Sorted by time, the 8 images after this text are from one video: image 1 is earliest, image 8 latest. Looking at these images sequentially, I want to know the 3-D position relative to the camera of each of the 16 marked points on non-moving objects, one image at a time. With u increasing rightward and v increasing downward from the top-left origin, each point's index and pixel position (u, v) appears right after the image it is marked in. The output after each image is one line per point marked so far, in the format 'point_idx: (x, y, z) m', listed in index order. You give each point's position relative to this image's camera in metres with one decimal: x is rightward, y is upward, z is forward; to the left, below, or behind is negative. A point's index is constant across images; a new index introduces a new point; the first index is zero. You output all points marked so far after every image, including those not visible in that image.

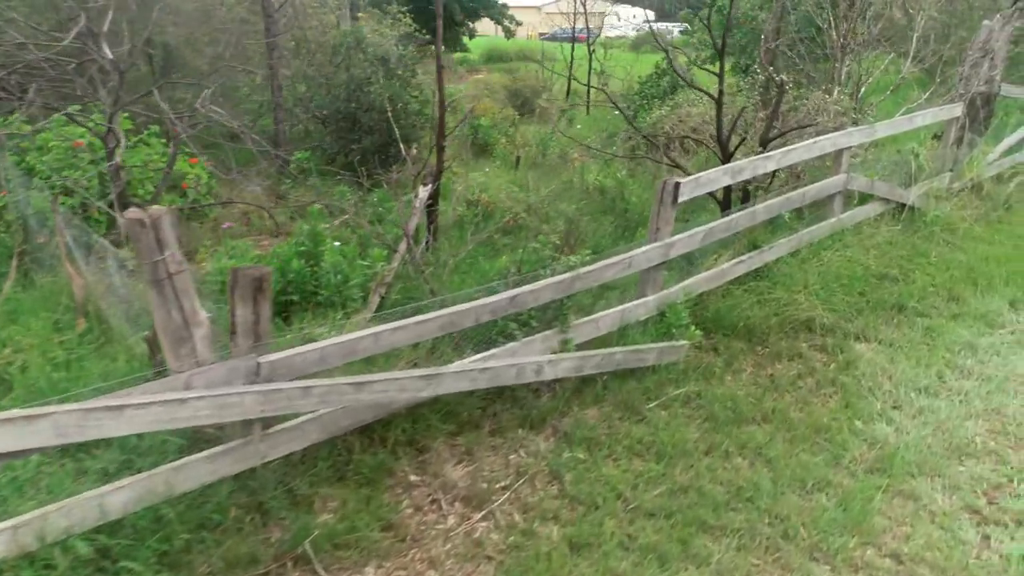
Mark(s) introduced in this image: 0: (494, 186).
0: (-0.2, +1.0, +7.7) m
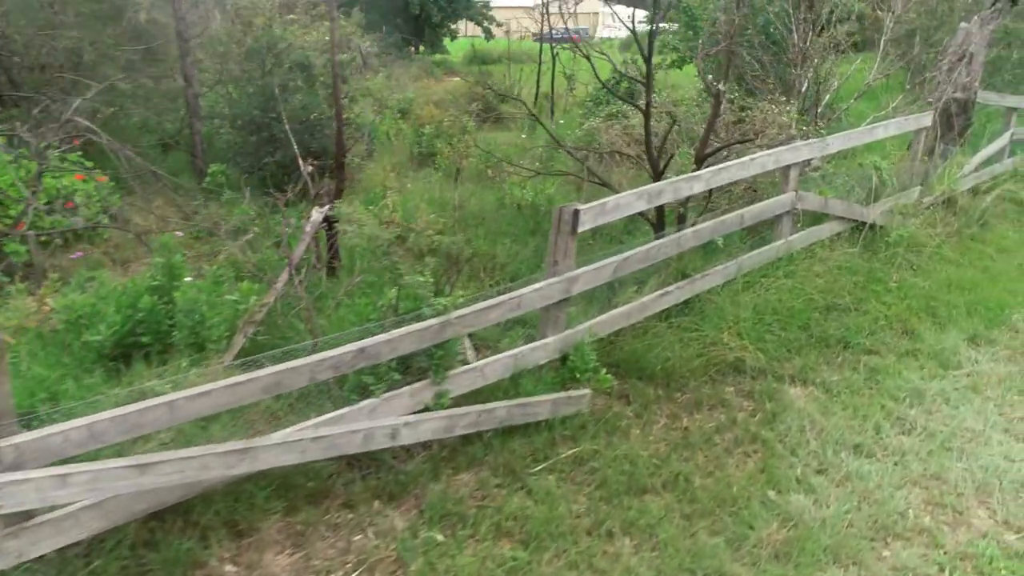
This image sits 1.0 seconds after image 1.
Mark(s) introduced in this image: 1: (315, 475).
0: (-0.8, +0.8, +7.1) m
1: (-0.9, -0.9, +3.7) m
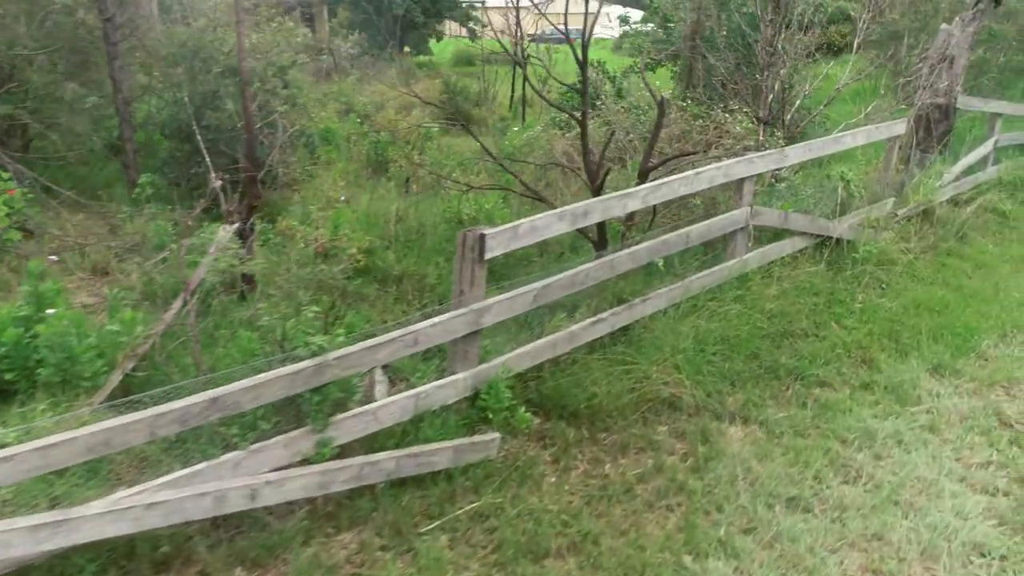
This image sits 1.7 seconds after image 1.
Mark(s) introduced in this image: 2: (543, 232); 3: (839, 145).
0: (-1.3, +0.6, +6.7) m
1: (-1.4, -1.0, +3.2) m
2: (+0.2, +0.3, +4.2) m
3: (+2.7, +1.2, +6.5) m
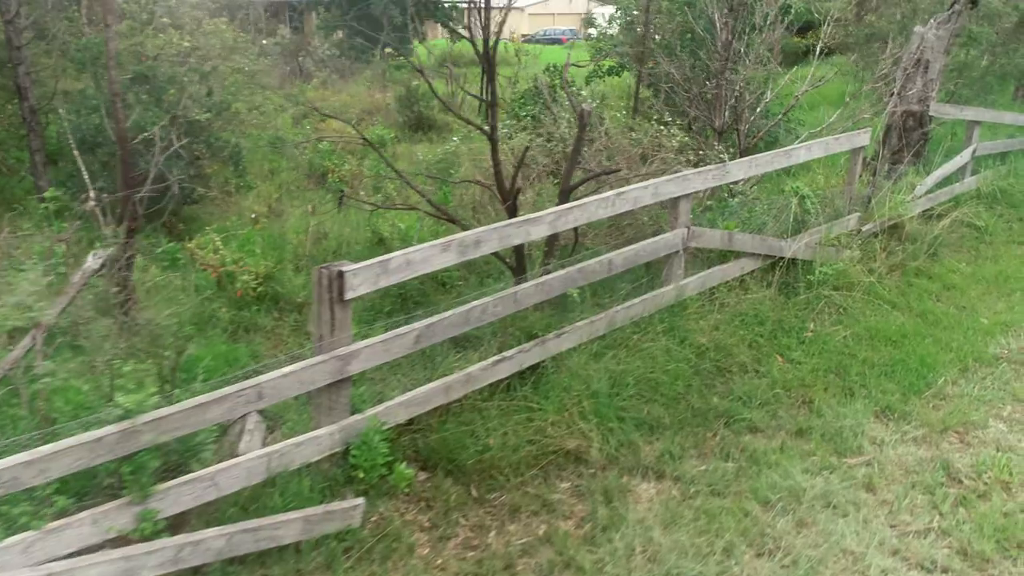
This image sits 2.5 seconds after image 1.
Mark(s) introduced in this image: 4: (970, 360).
0: (-1.9, +0.4, +6.2) m
1: (-2.0, -1.2, +2.7) m
2: (-0.4, +0.1, +3.7) m
3: (+2.1, +1.0, +6.0) m
4: (+3.1, -0.5, +5.3) m
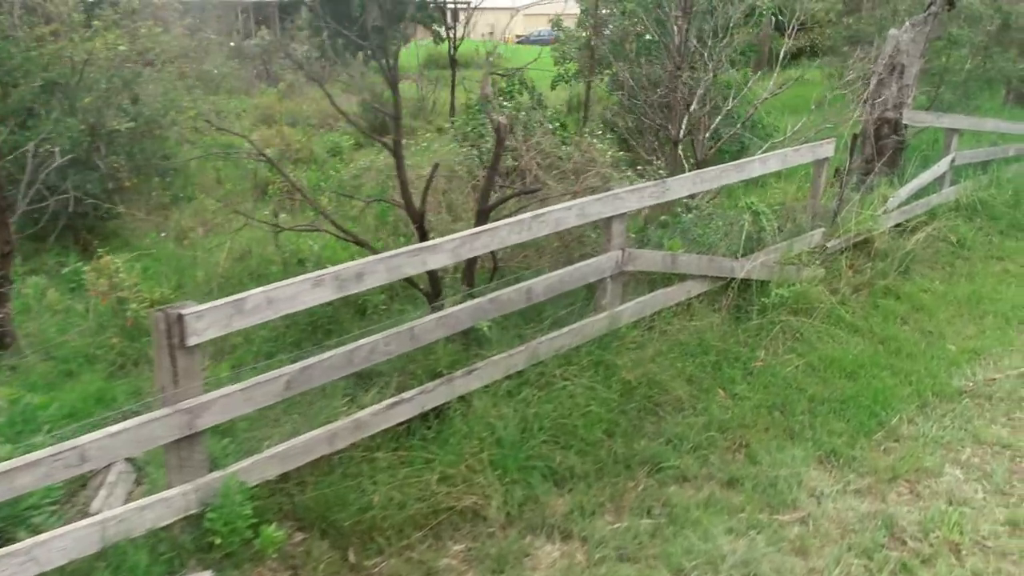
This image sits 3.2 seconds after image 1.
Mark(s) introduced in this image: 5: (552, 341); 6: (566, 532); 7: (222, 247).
0: (-2.4, +0.3, +5.8) m
1: (-2.5, -1.4, +2.3) m
2: (-0.9, -0.1, +3.2) m
3: (+1.6, +0.8, +5.6) m
4: (+2.6, -0.7, +4.9) m
5: (+0.2, -0.3, +4.5) m
6: (+0.2, -1.1, +3.6) m
7: (-2.1, +0.3, +5.8) m
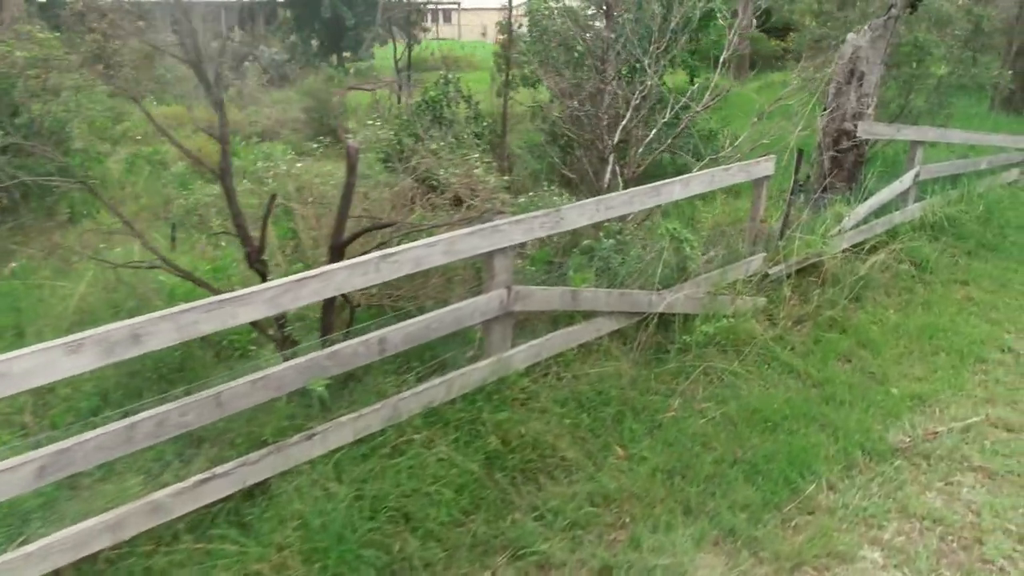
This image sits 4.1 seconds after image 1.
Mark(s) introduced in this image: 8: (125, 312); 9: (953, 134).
0: (-3.1, 0.0, +5.2) m
1: (-3.2, -1.6, +1.7) m
2: (-1.6, -0.3, +2.7) m
3: (+0.9, +0.6, +5.0) m
4: (+1.9, -0.9, +4.3) m
5: (-0.5, -0.5, +3.9) m
6: (-0.5, -1.3, +3.0) m
7: (-2.8, +0.1, +5.3) m
8: (-2.4, -0.1, +4.8) m
9: (+4.4, +1.5, +7.8) m
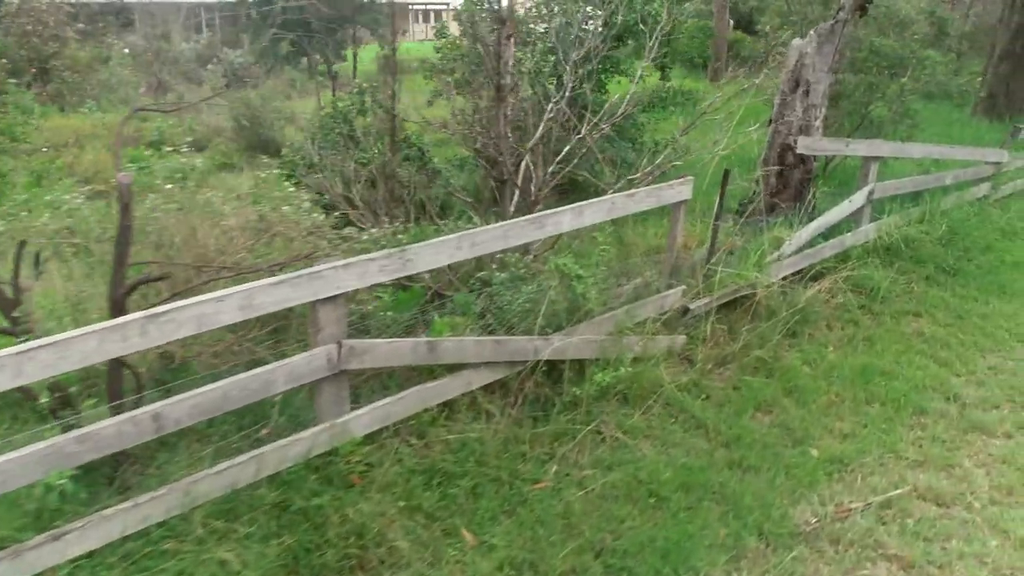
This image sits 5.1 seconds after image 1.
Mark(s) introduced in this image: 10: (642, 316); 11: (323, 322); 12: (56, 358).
0: (-3.9, -0.2, +4.6) m
1: (-4.0, -1.9, +1.1) m
2: (-2.4, -0.6, +2.0) m
3: (+0.2, +0.3, +4.3) m
4: (+1.1, -1.2, +3.6) m
5: (-1.3, -0.8, +3.2) m
6: (-1.2, -1.6, +2.3) m
7: (-3.6, -0.2, +4.6) m
8: (-3.1, -0.4, +4.2) m
9: (+3.6, +1.3, +7.1) m
10: (+0.8, -0.2, +5.1) m
11: (-0.9, -0.2, +3.6) m
12: (-1.6, -0.3, +2.8) m
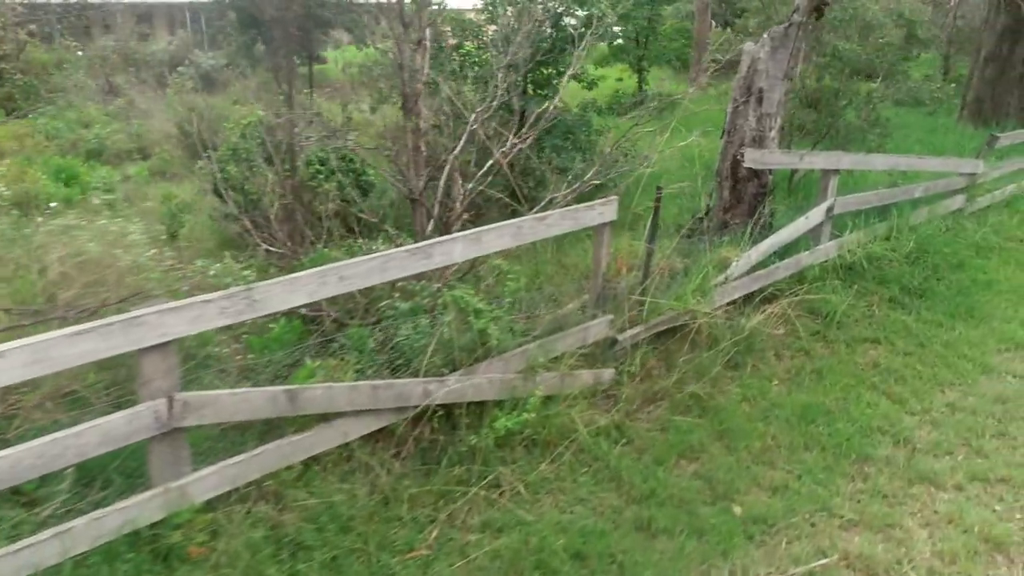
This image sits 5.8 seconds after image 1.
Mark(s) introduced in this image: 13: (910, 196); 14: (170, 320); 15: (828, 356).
0: (-4.4, -0.4, +4.1) m
1: (-4.6, -2.1, +0.7) m
2: (-3.0, -0.7, +1.6) m
3: (-0.4, +0.1, +3.9) m
4: (+0.5, -1.3, +3.2) m
5: (-1.8, -1.0, +2.7) m
6: (-1.8, -1.8, +1.9) m
7: (-4.2, -0.4, +4.2) m
8: (-3.7, -0.6, +3.7) m
9: (+3.0, +1.1, +6.6) m
10: (+0.3, -0.4, +4.6) m
11: (-1.4, -0.3, +3.1) m
12: (-2.2, -0.4, +2.3) m
13: (+3.7, +0.9, +7.3) m
14: (-1.3, -0.1, +3.0) m
15: (+2.2, -0.5, +5.6) m
